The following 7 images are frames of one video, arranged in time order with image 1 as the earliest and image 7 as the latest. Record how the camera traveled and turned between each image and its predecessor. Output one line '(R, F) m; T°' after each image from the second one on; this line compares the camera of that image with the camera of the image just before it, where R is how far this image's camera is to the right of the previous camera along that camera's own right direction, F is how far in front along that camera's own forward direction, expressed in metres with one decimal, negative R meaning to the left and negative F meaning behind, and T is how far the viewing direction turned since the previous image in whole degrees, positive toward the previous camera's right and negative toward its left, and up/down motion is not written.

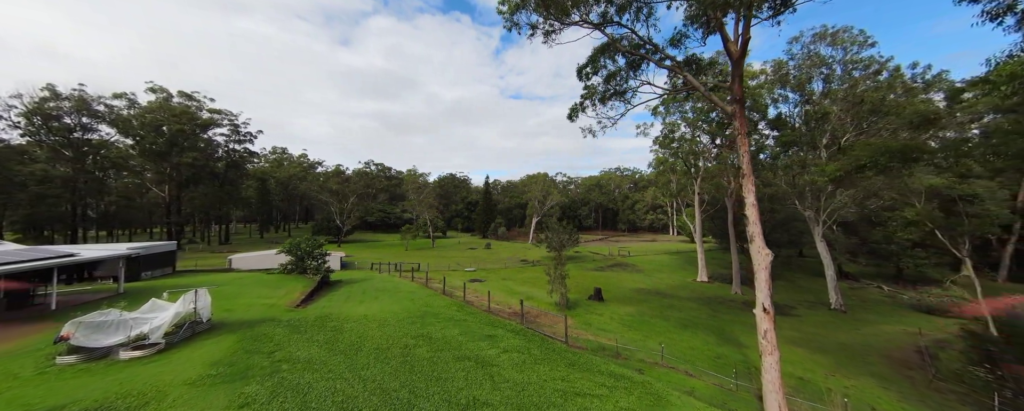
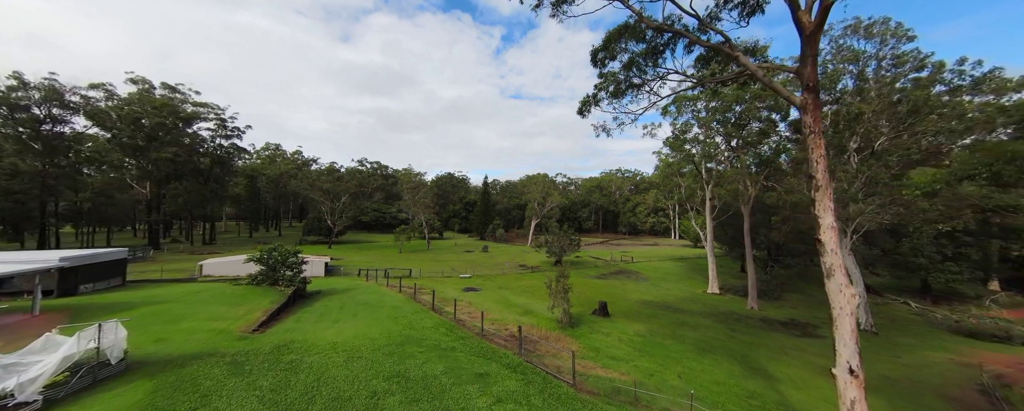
(0.0, +1.9) m; 0°
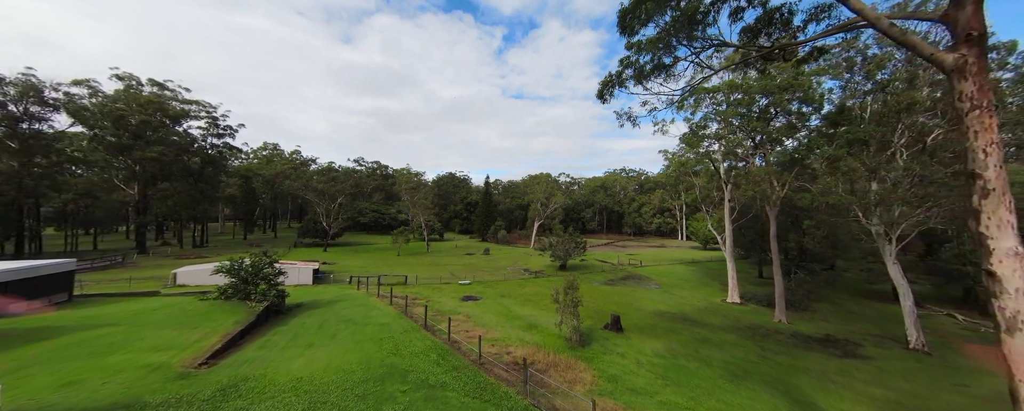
(0.0, +2.0) m; 0°
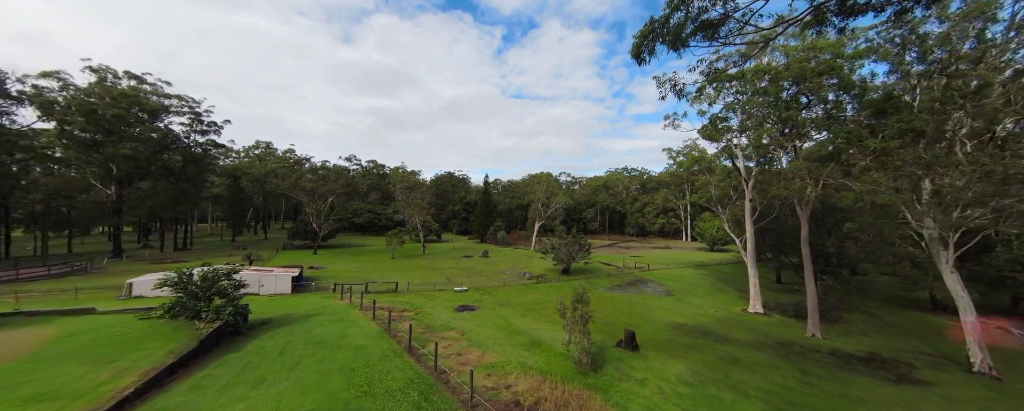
(0.0, +2.2) m; 0°
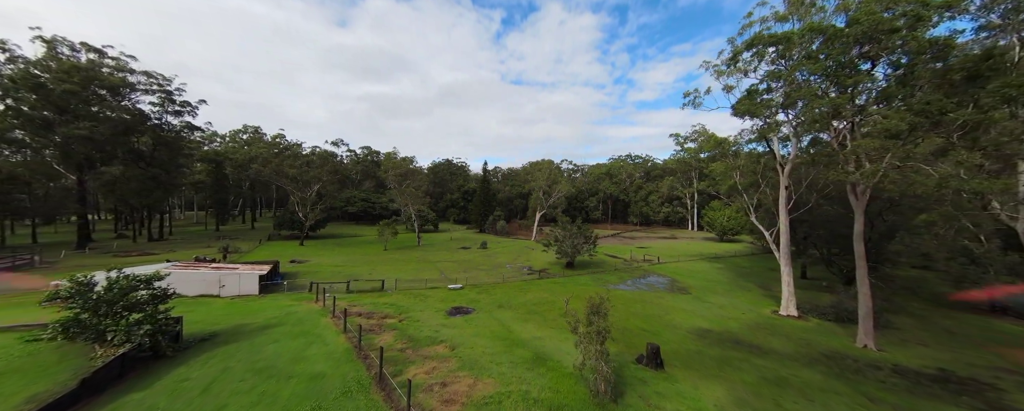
(0.0, +2.9) m; 0°
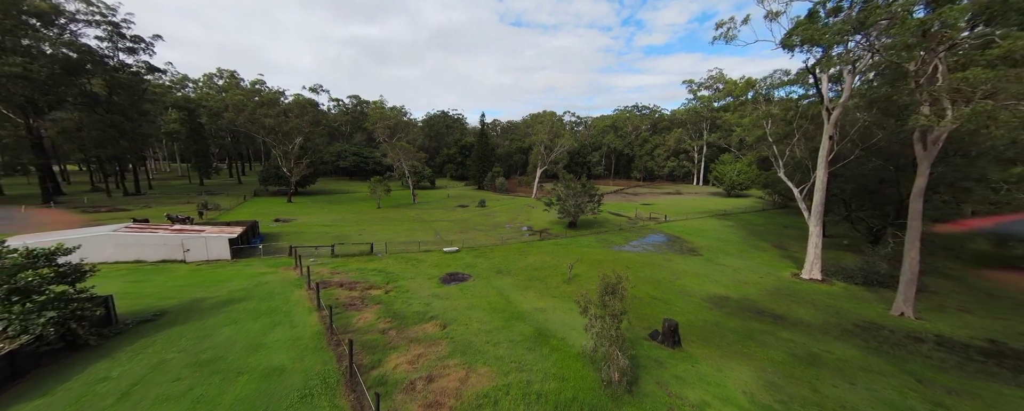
(+0.1, +2.3) m; 0°
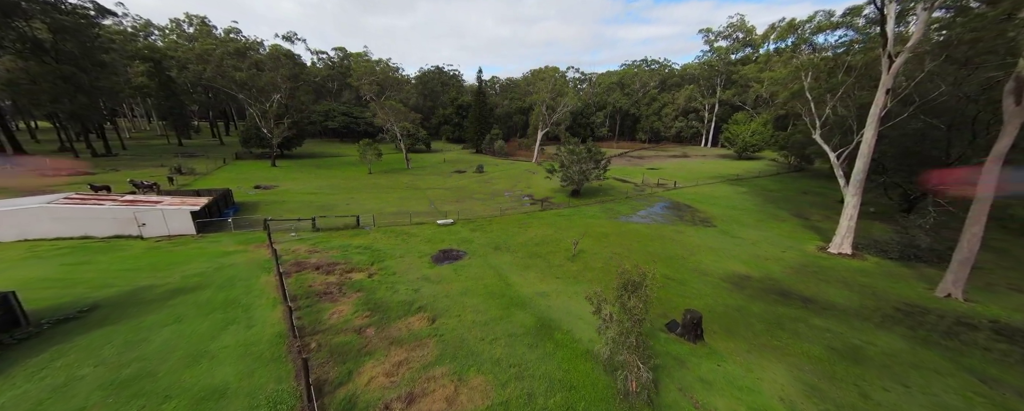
(0.0, +2.0) m; 0°
